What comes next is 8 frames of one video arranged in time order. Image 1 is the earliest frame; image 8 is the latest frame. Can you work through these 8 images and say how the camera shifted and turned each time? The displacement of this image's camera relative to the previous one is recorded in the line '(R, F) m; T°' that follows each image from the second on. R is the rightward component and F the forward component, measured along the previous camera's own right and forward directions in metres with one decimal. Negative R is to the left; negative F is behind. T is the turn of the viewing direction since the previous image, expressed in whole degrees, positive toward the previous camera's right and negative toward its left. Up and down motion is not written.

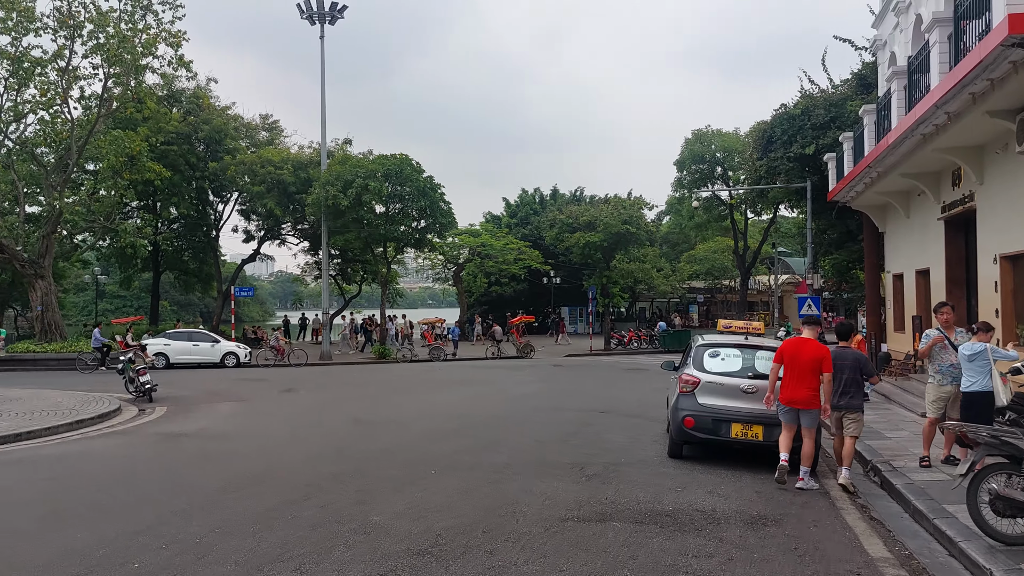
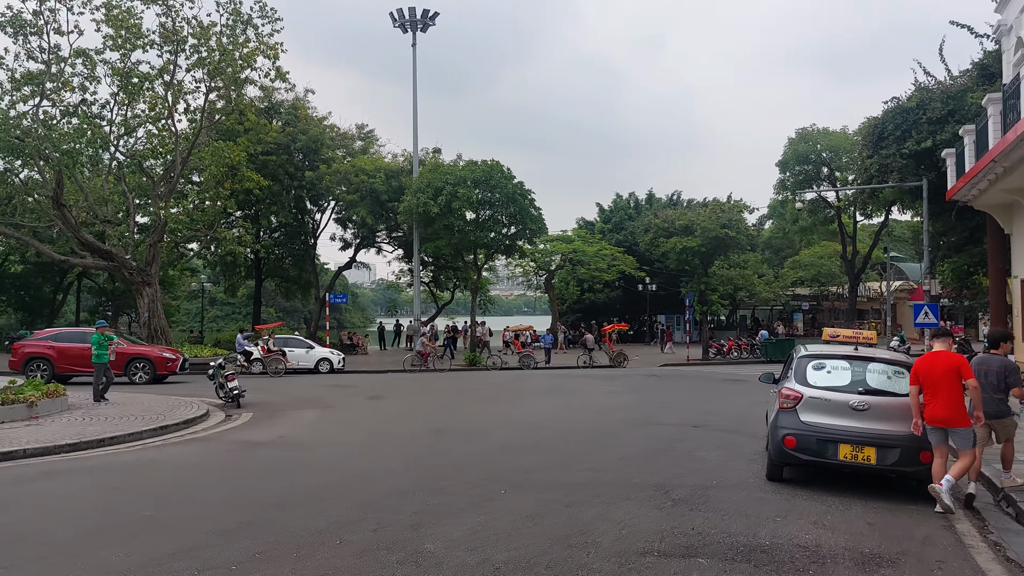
(+0.2, +0.6) m; -7°
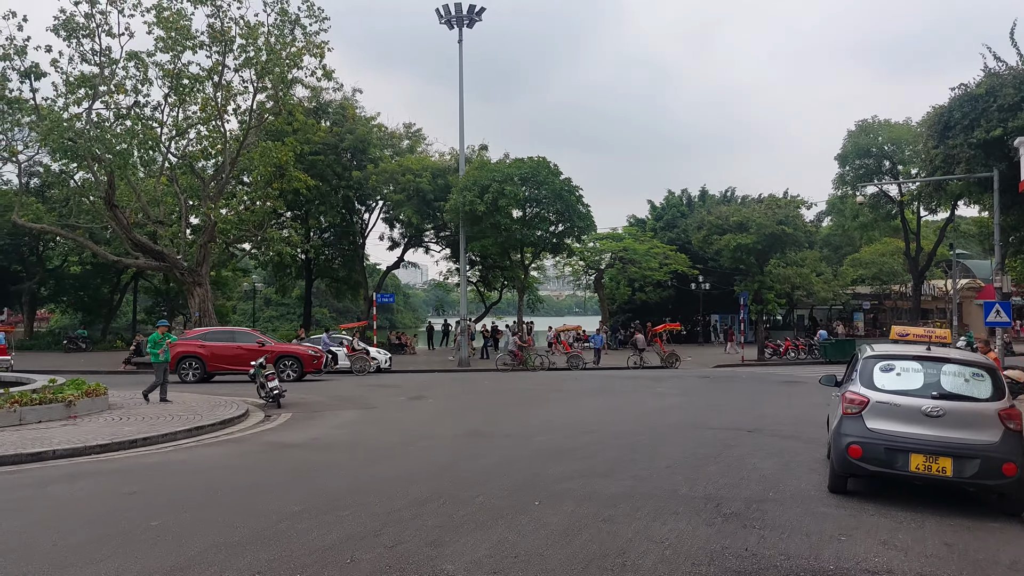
(+0.1, +0.5) m; -4°
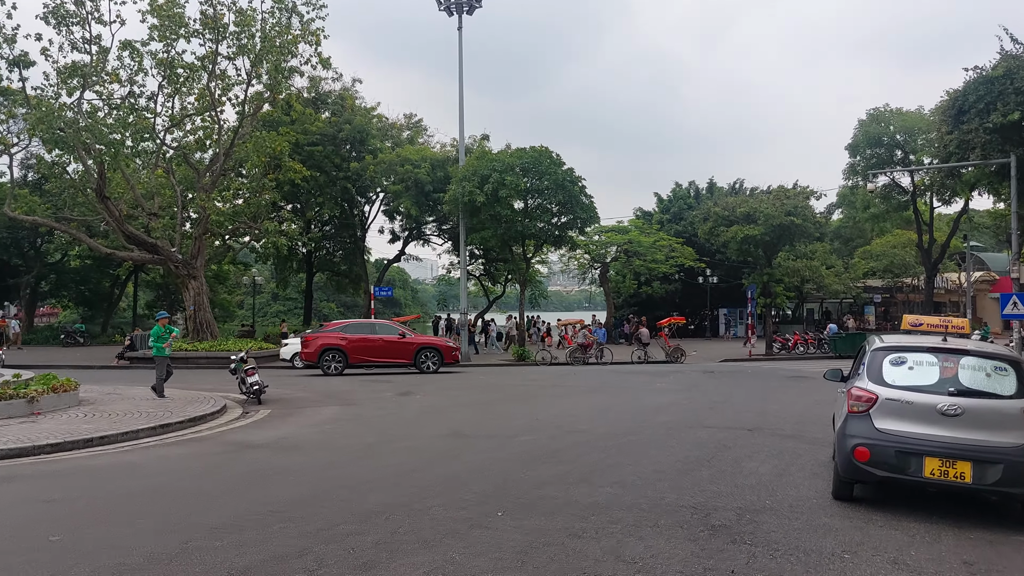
(+0.3, +0.7) m; -1°
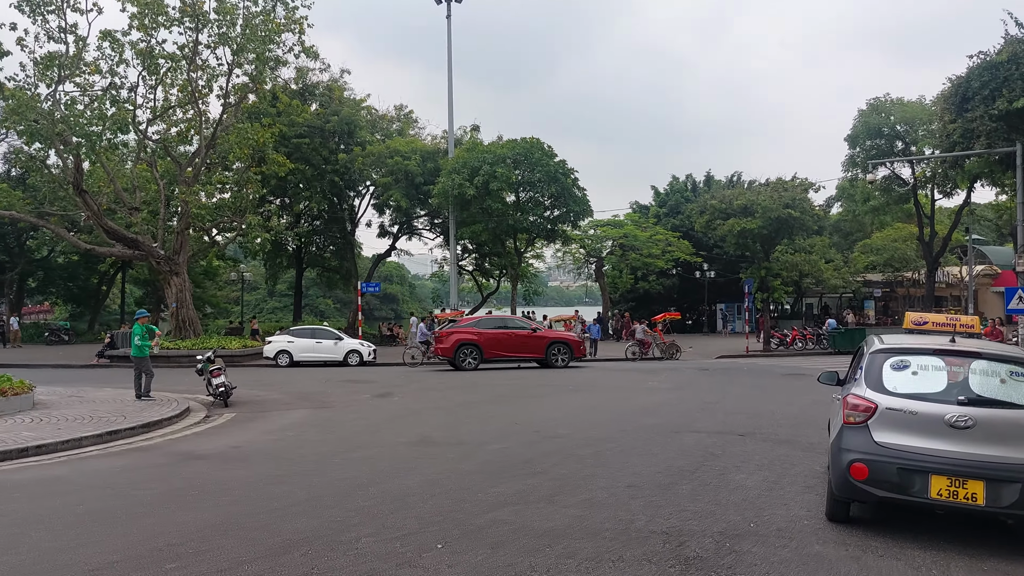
(+0.3, +0.7) m; 0°
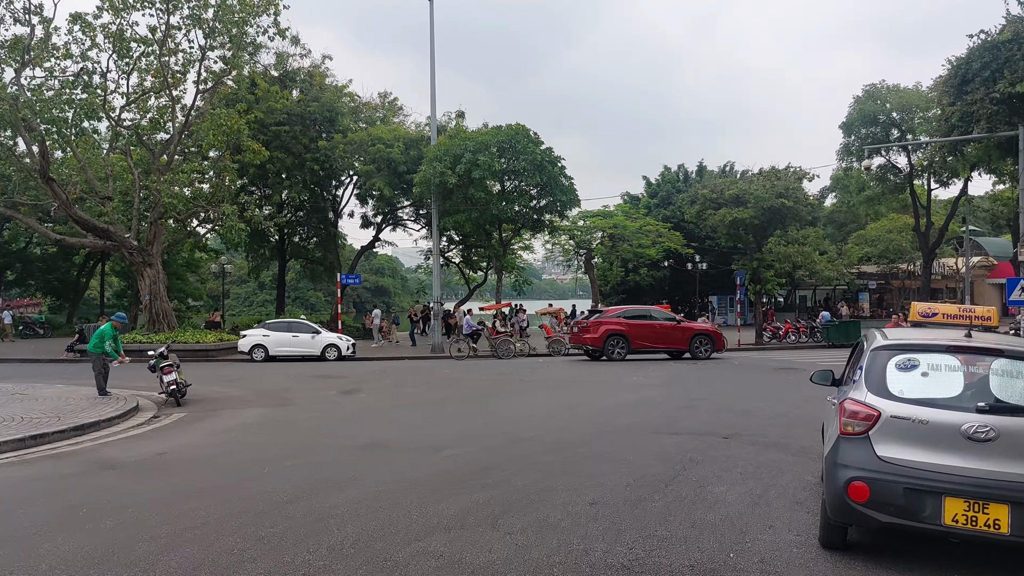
(+0.3, +0.8) m; 0°
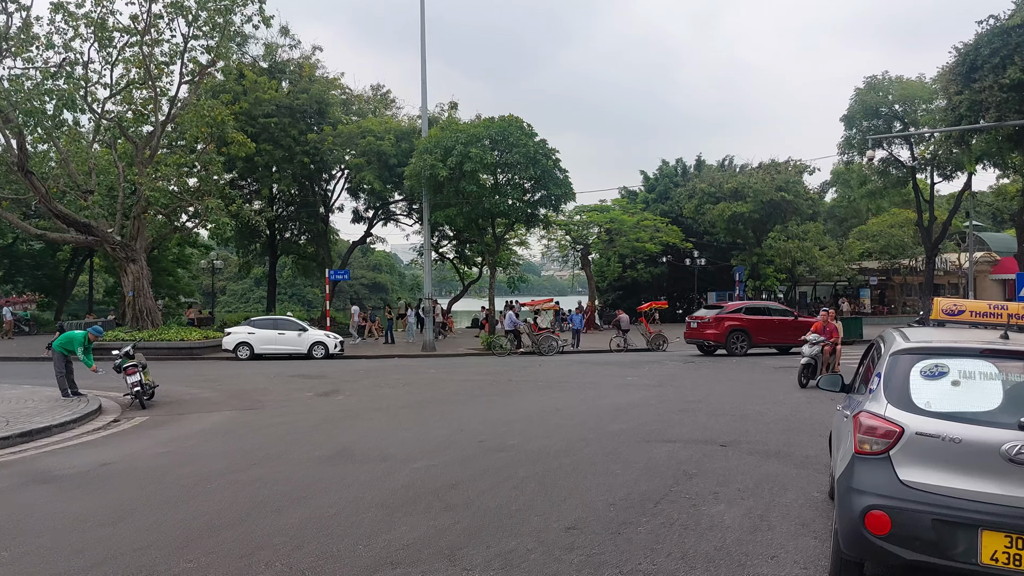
(+0.2, +0.7) m; 0°
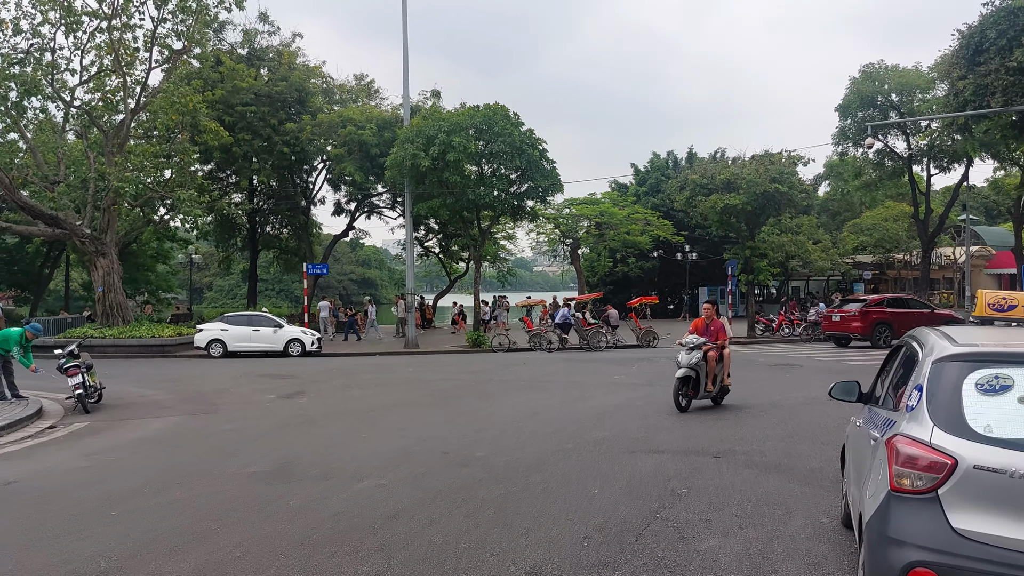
(+0.2, +0.9) m; +1°
